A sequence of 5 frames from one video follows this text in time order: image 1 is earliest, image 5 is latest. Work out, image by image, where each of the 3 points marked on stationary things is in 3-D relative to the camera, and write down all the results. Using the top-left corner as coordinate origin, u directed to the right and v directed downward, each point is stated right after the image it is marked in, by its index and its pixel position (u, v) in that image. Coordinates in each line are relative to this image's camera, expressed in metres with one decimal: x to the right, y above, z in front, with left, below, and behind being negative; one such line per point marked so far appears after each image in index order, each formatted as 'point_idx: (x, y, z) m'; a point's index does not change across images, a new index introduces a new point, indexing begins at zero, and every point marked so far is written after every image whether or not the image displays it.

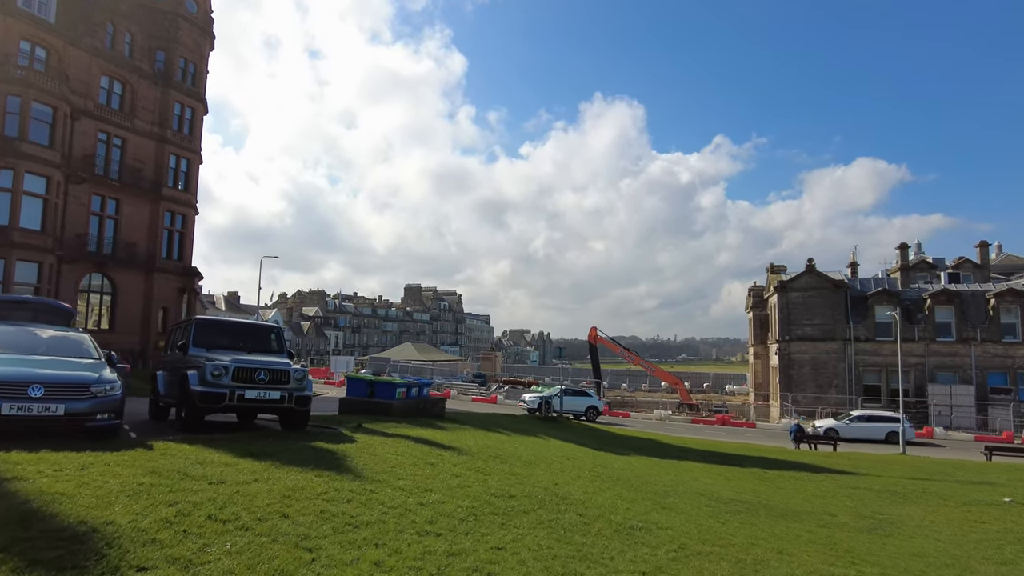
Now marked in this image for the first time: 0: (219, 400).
0: (-4.2, -1.6, +9.2) m
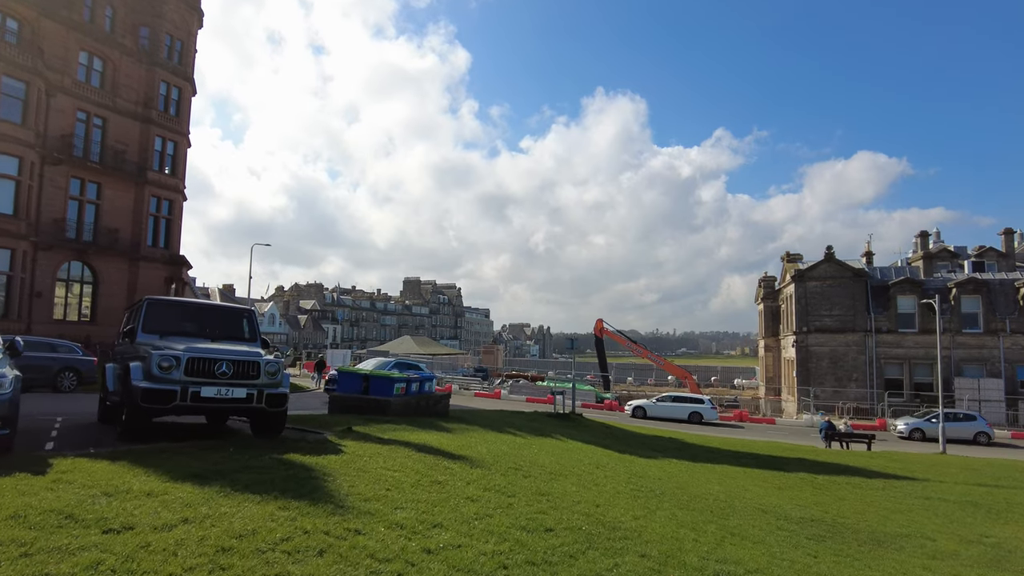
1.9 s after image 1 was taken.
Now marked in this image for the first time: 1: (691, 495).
0: (-3.9, -1.3, +7.2) m
1: (+2.7, -3.2, +9.7) m
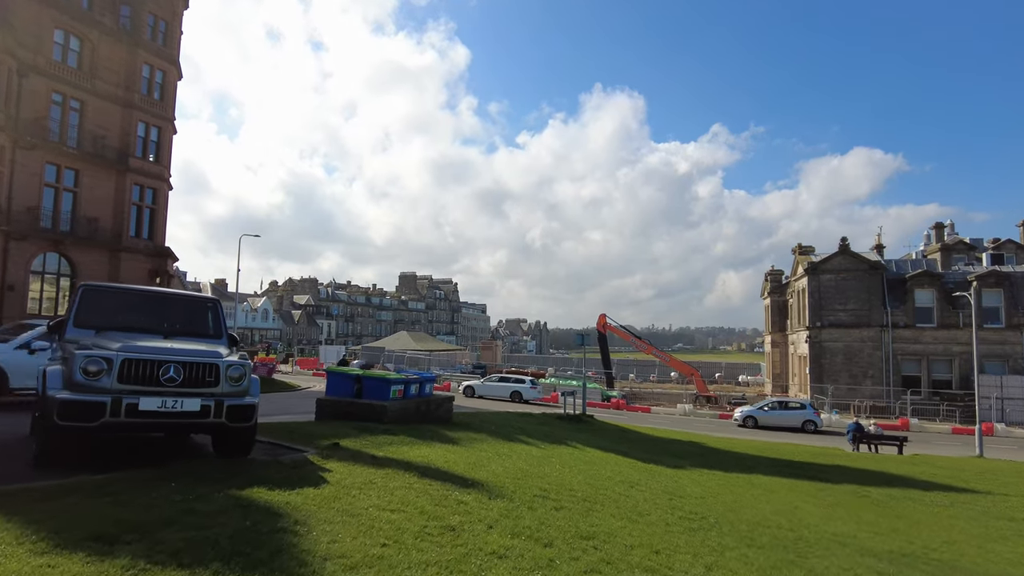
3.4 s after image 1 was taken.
0: (-3.6, -1.1, +5.5) m
1: (+3.0, -3.0, +8.1) m
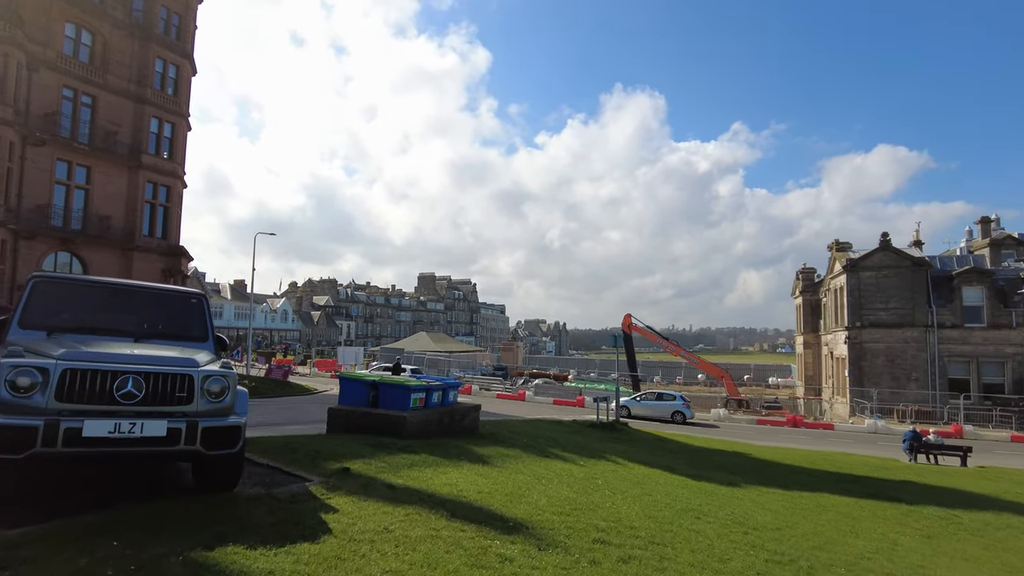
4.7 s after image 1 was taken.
0: (-3.2, -1.0, +4.2) m
1: (+3.5, -2.9, +6.6) m
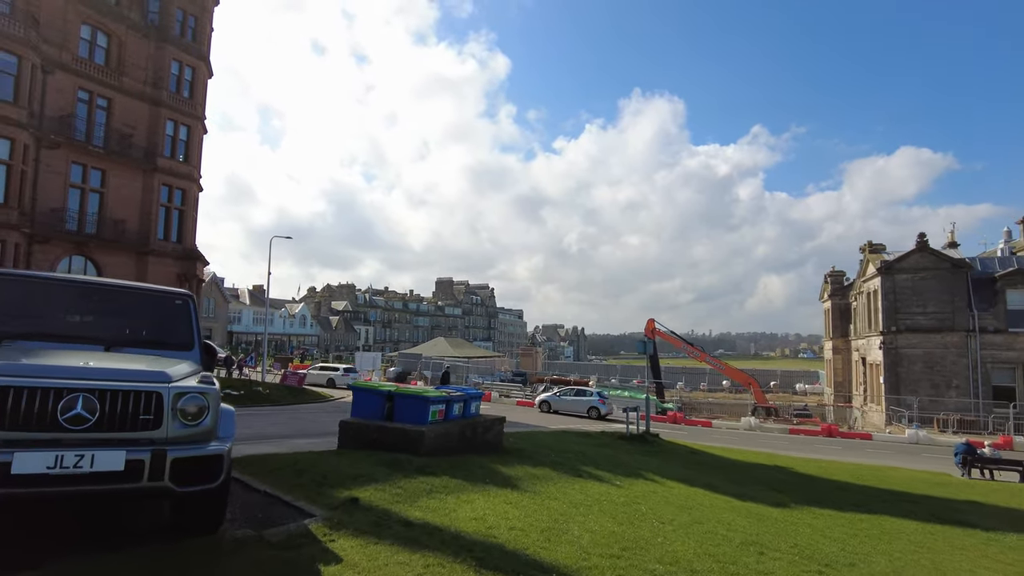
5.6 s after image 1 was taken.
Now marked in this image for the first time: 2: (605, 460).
0: (-2.9, -1.0, +3.2) m
1: (+3.8, -2.9, +5.4) m
2: (+1.7, -3.3, +12.3) m
